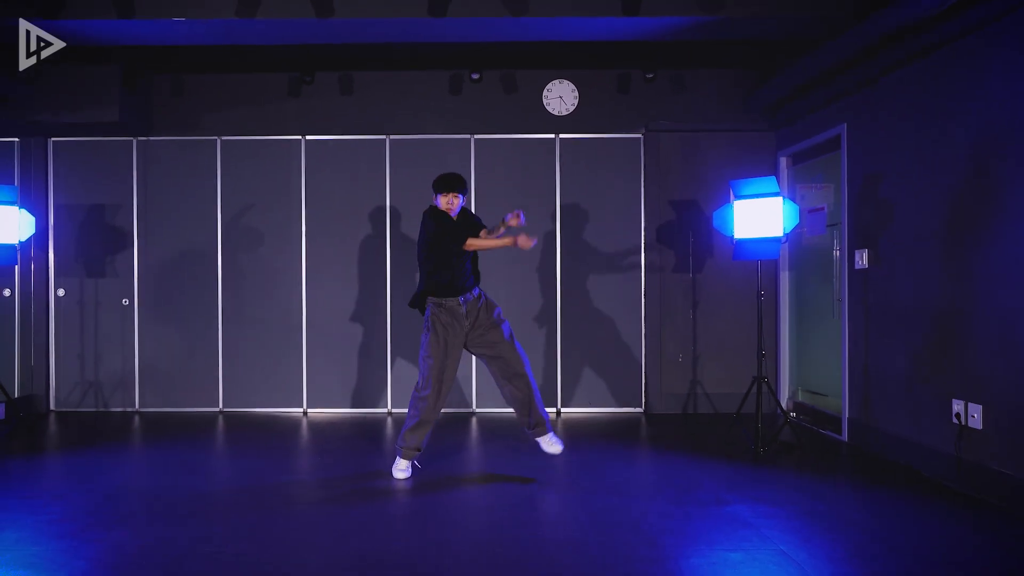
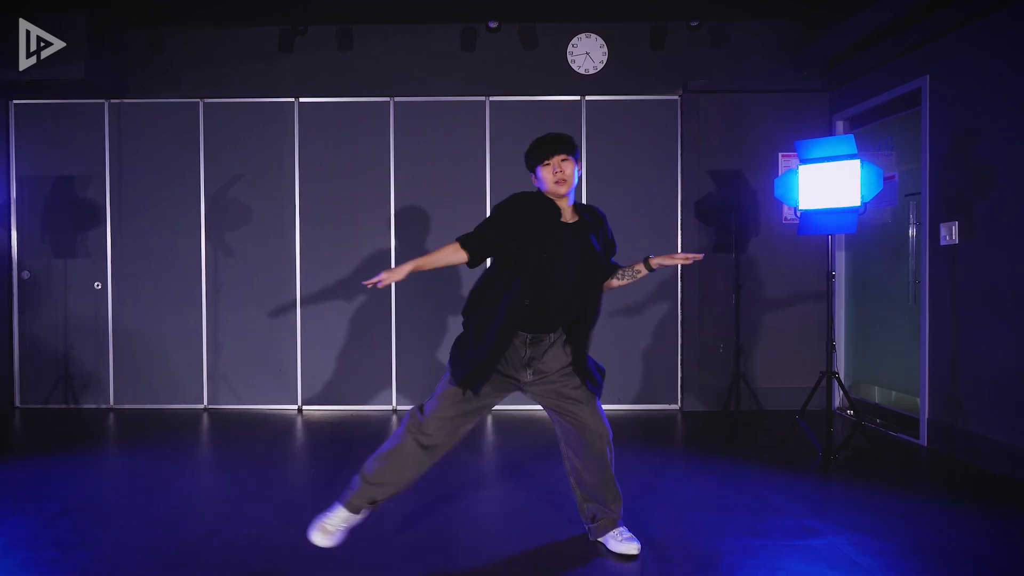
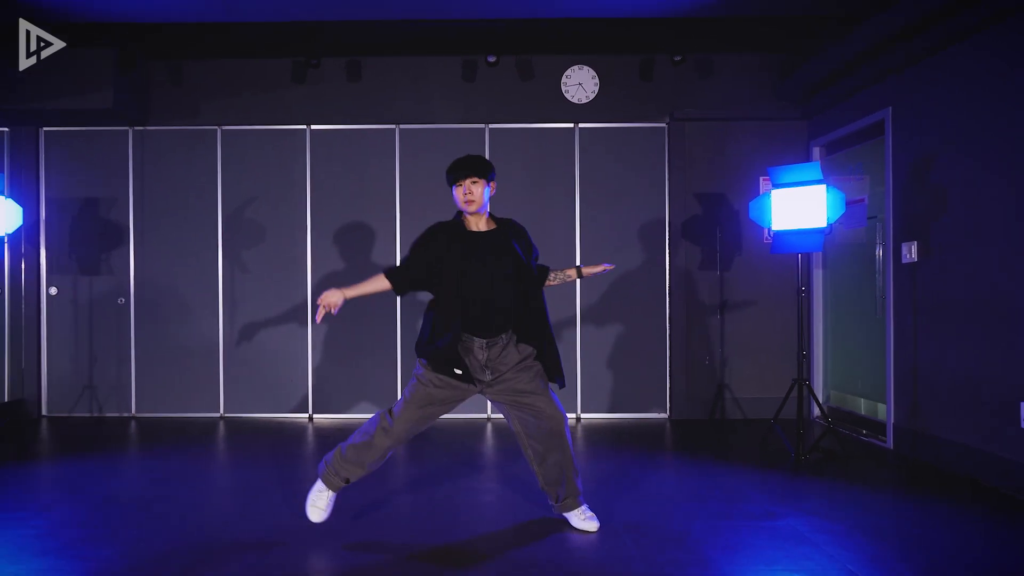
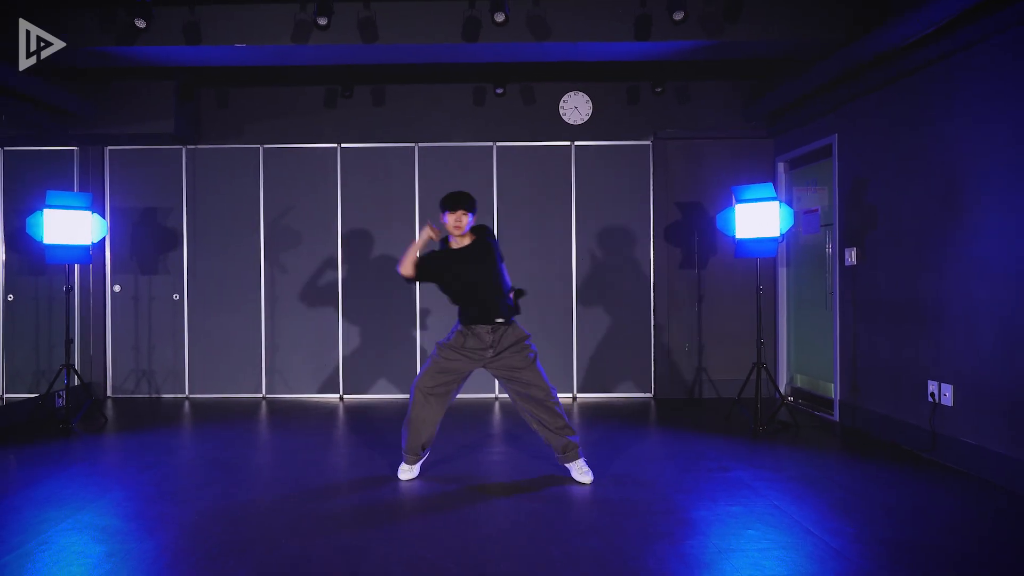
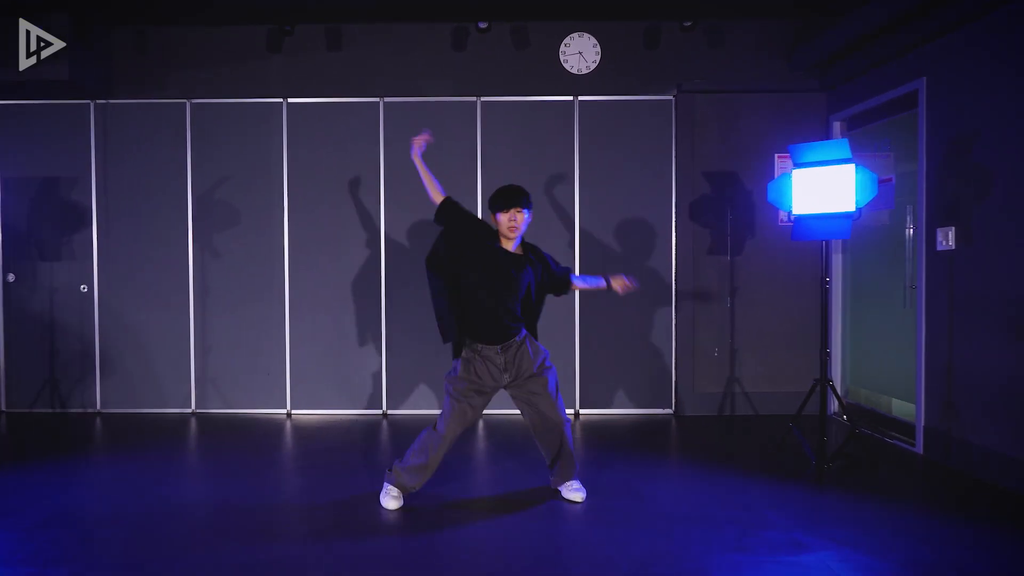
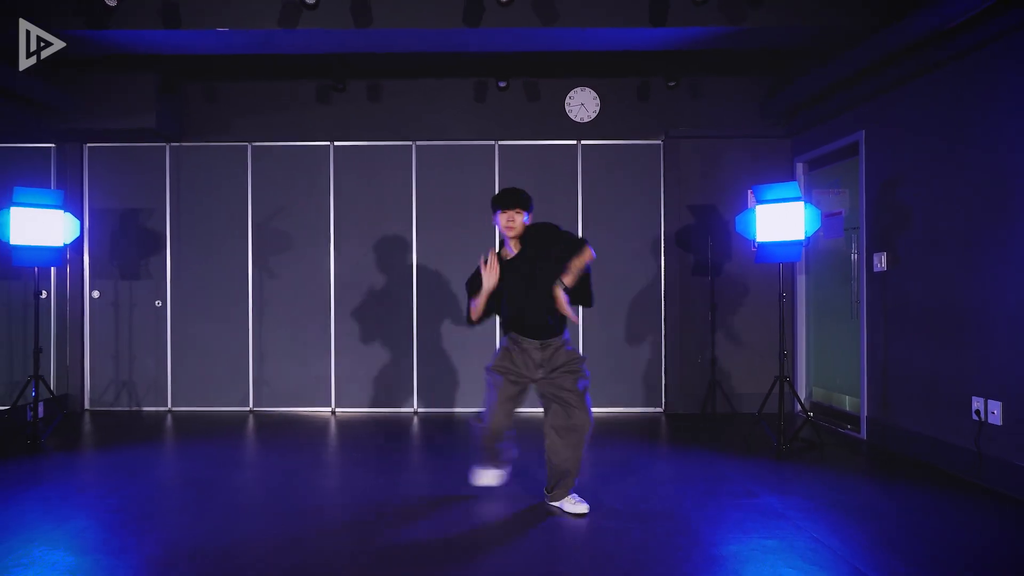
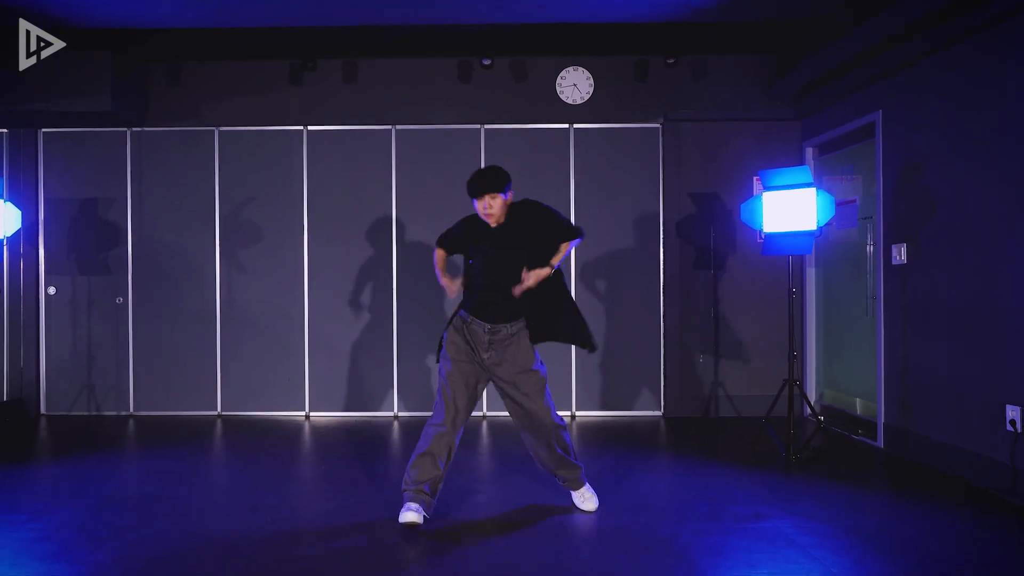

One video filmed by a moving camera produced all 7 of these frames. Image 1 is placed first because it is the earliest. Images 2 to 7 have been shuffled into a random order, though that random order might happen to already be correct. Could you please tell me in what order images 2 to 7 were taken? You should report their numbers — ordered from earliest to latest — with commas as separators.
5, 7, 2, 3, 6, 4
